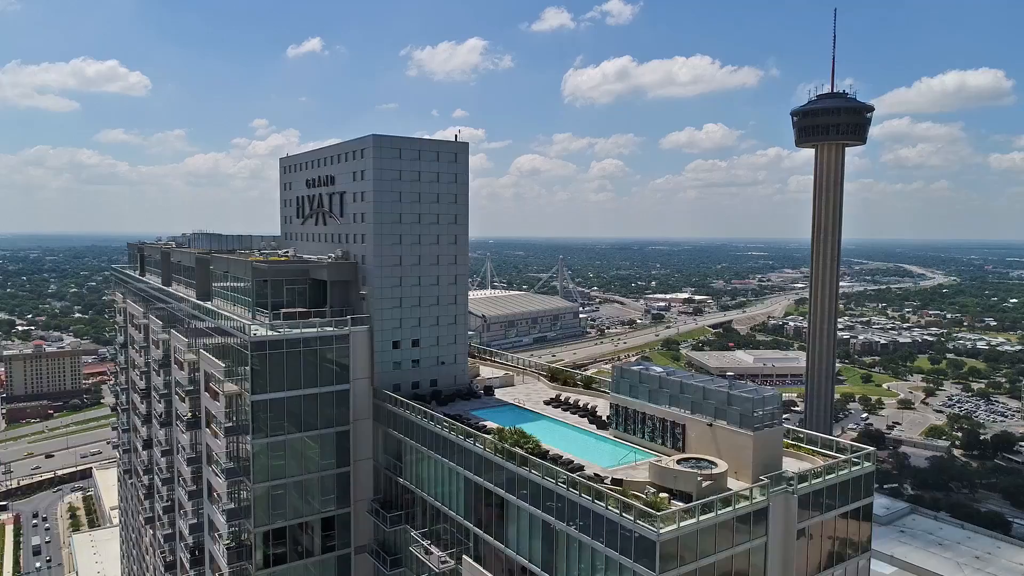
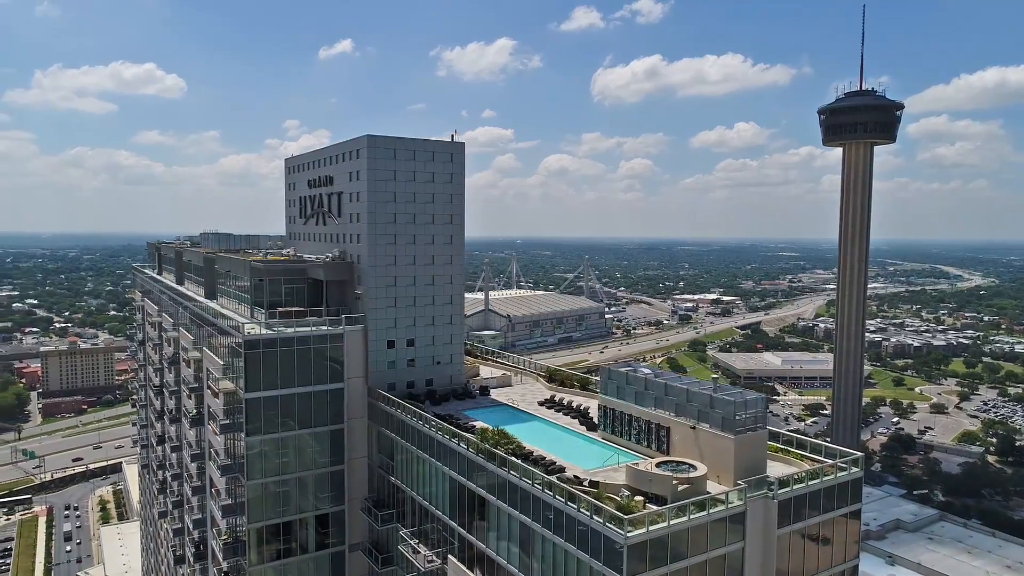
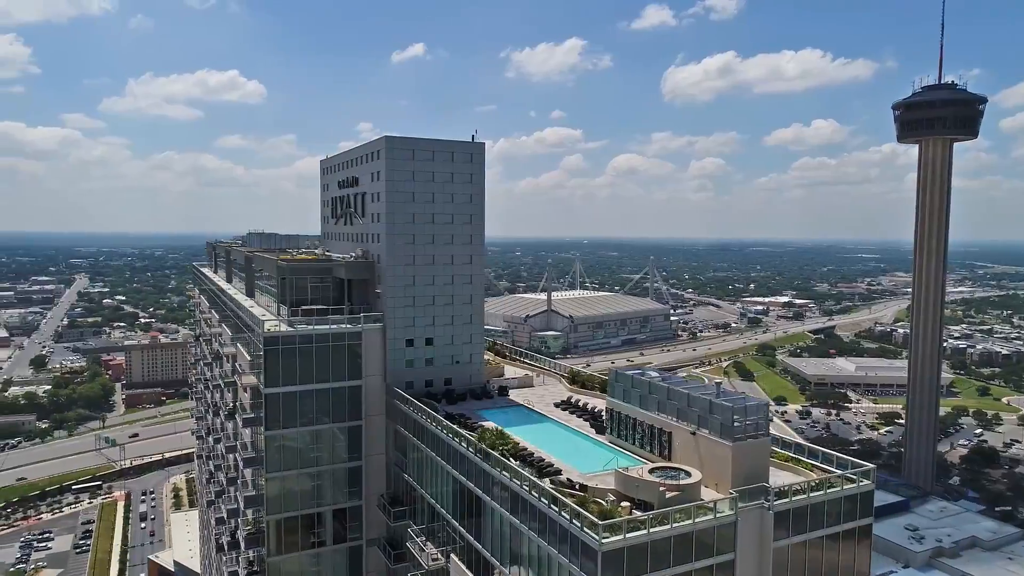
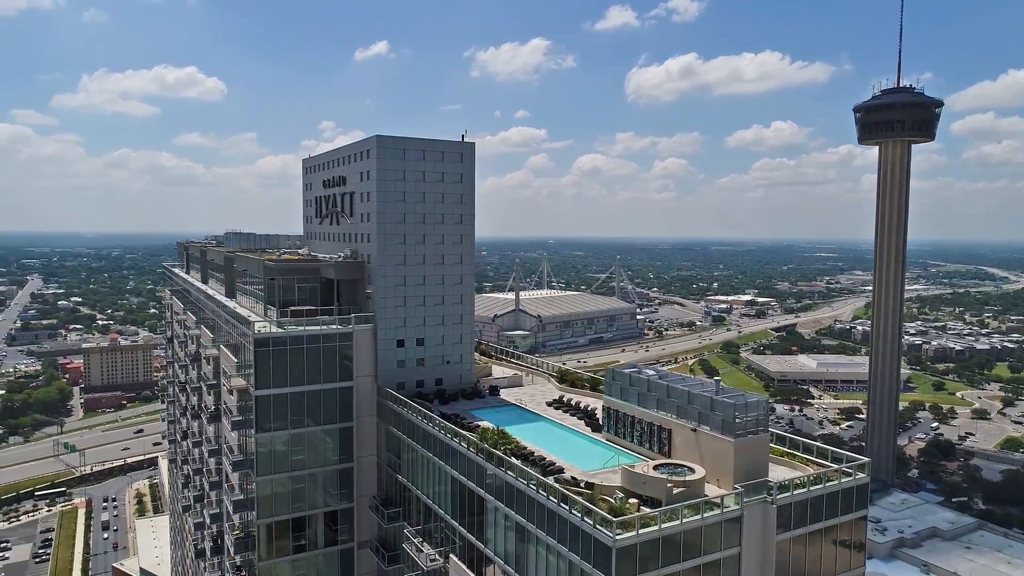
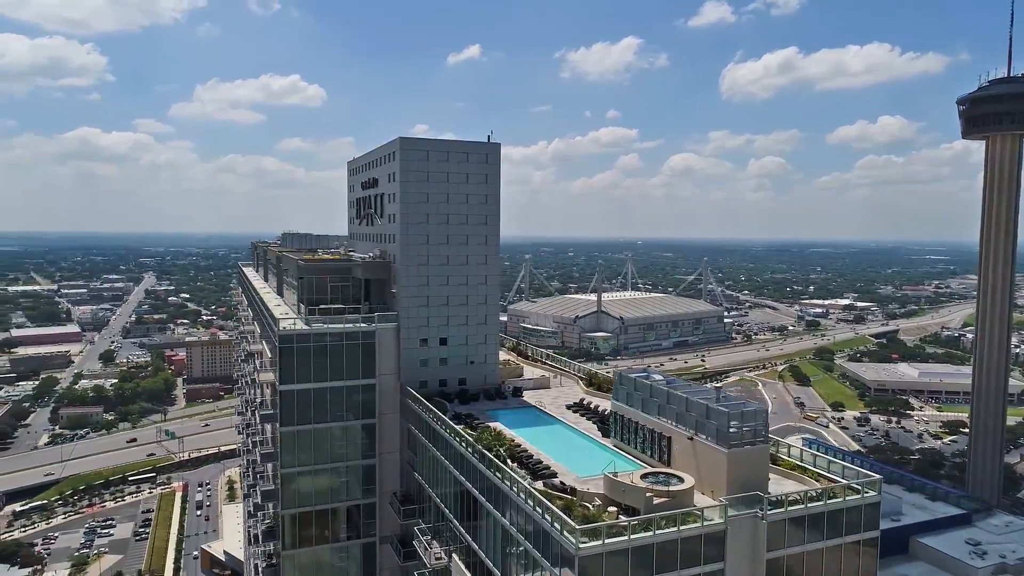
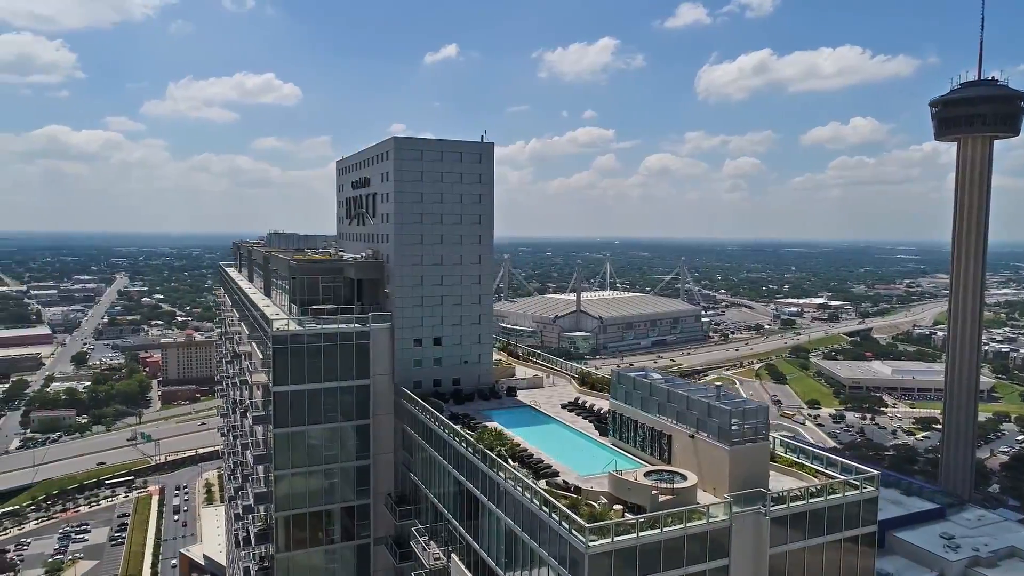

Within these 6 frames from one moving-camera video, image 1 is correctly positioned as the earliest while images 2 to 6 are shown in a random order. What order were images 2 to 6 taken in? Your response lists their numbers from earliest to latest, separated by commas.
2, 4, 3, 6, 5
